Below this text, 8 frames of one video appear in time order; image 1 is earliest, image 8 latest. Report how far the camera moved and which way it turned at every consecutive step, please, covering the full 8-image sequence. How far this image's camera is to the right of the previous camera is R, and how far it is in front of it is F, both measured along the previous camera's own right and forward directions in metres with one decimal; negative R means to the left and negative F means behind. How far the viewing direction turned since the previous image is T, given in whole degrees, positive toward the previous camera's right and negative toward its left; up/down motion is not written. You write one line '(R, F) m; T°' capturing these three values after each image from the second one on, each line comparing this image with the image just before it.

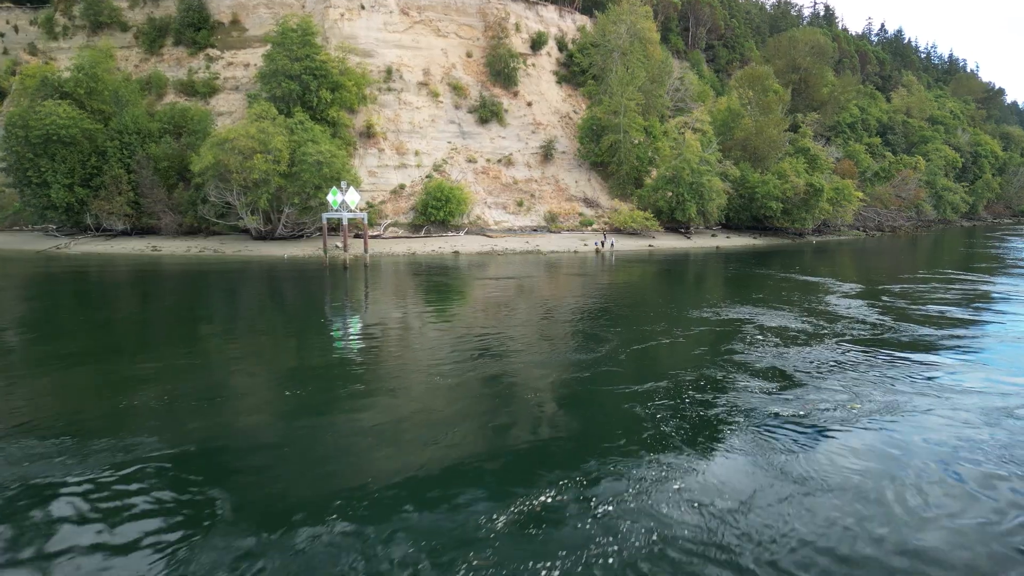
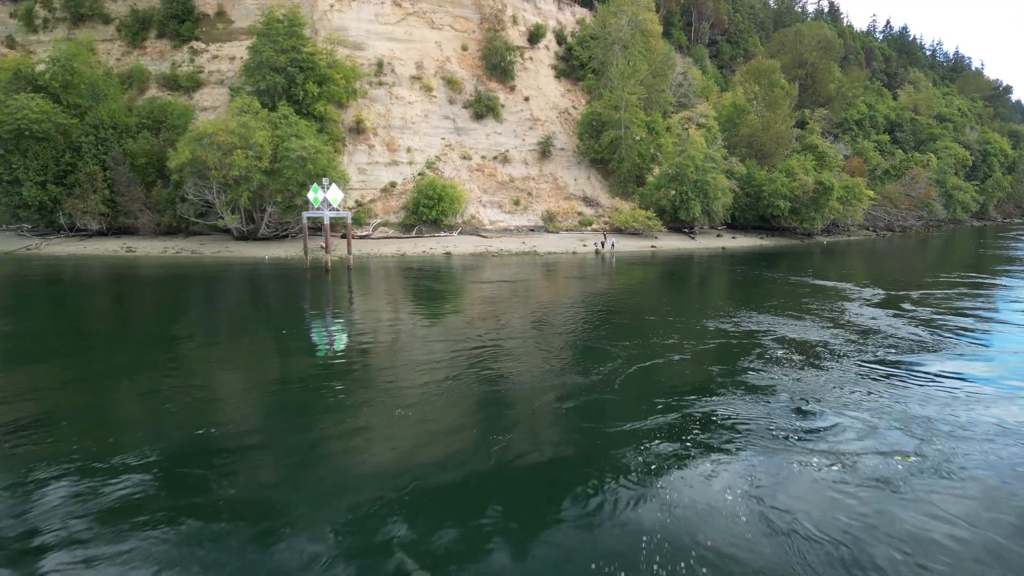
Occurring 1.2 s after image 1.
(+0.2, +1.8) m; 0°
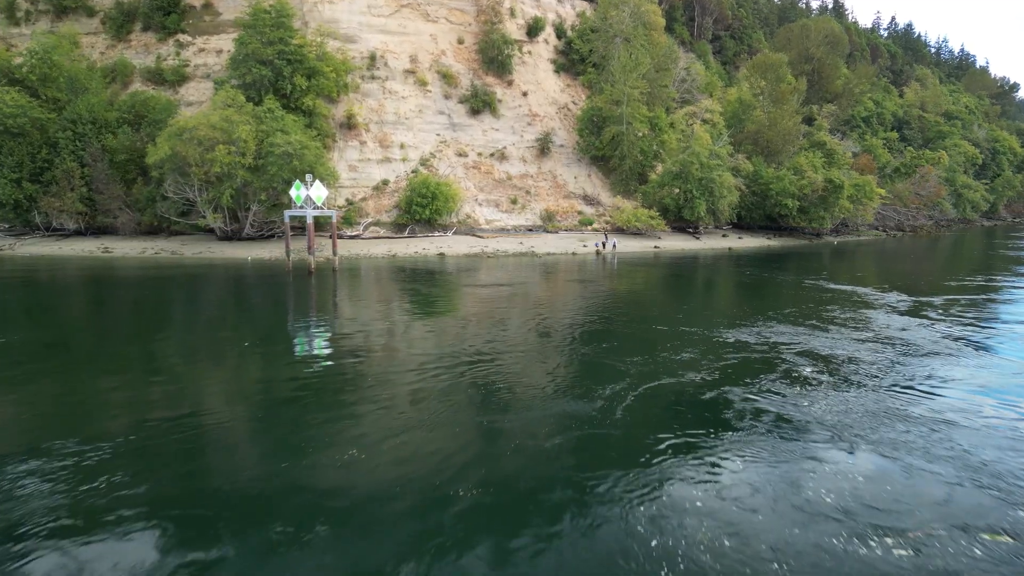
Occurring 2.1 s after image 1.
(+0.2, +1.5) m; 0°
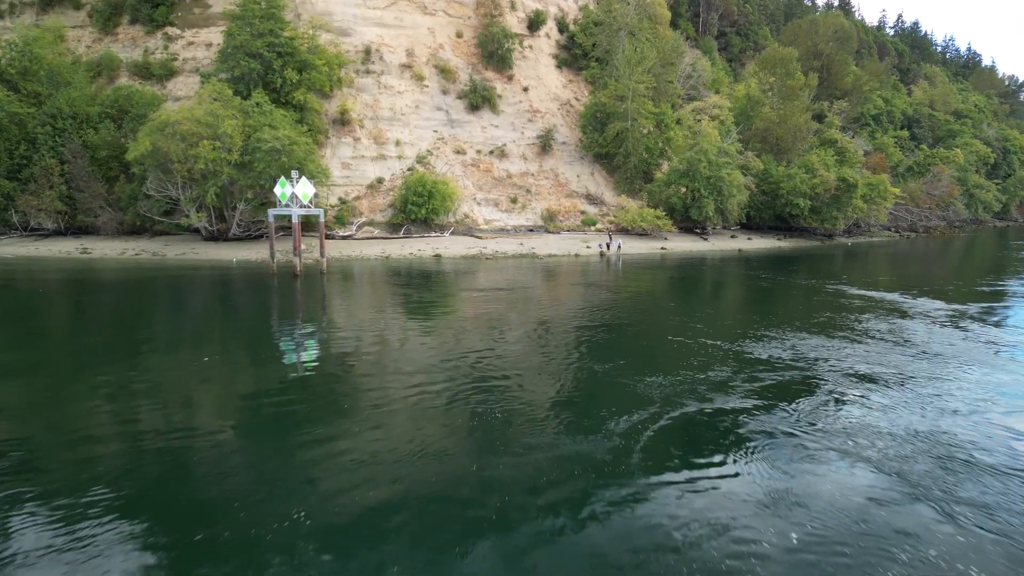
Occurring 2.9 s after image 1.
(0.0, +1.5) m; 0°
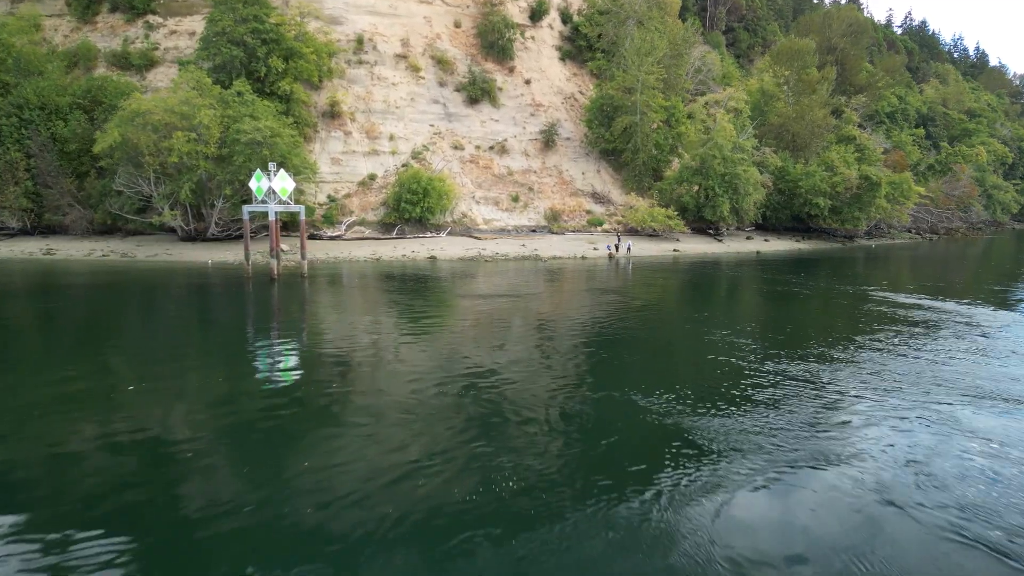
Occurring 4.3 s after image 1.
(-0.2, +2.3) m; 0°
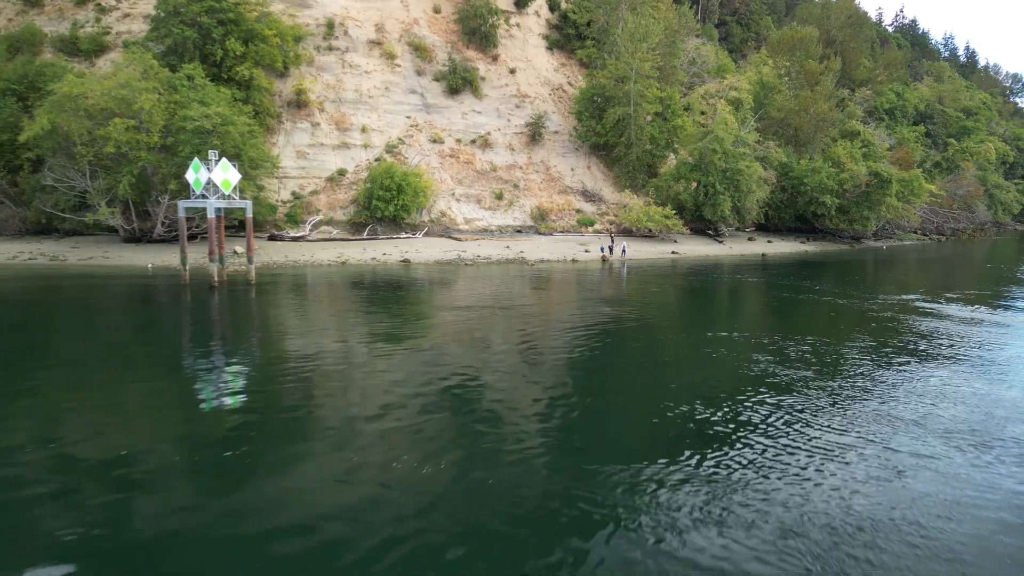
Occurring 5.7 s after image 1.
(+0.3, +2.7) m; +1°
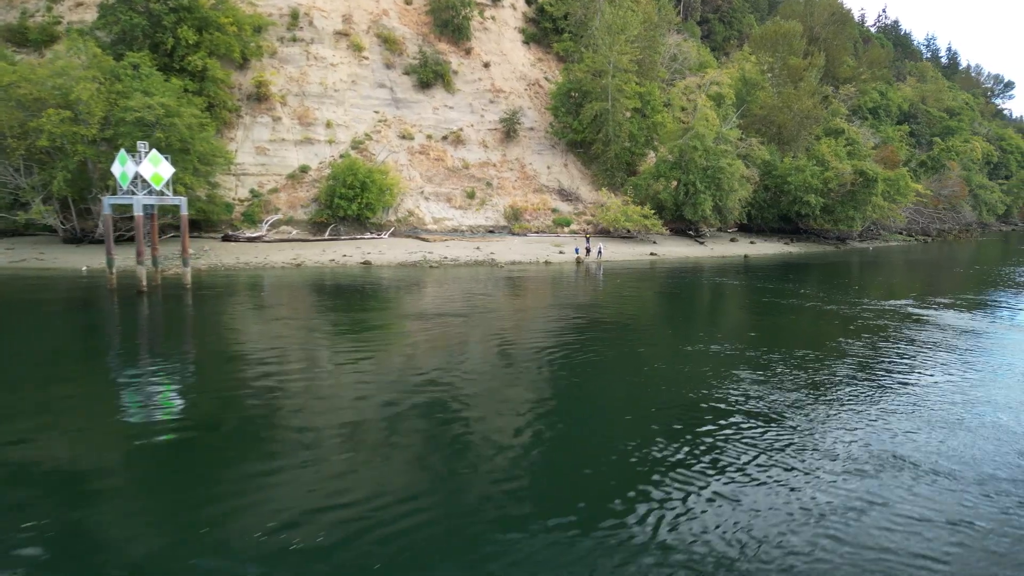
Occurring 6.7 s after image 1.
(+0.8, +1.4) m; +1°
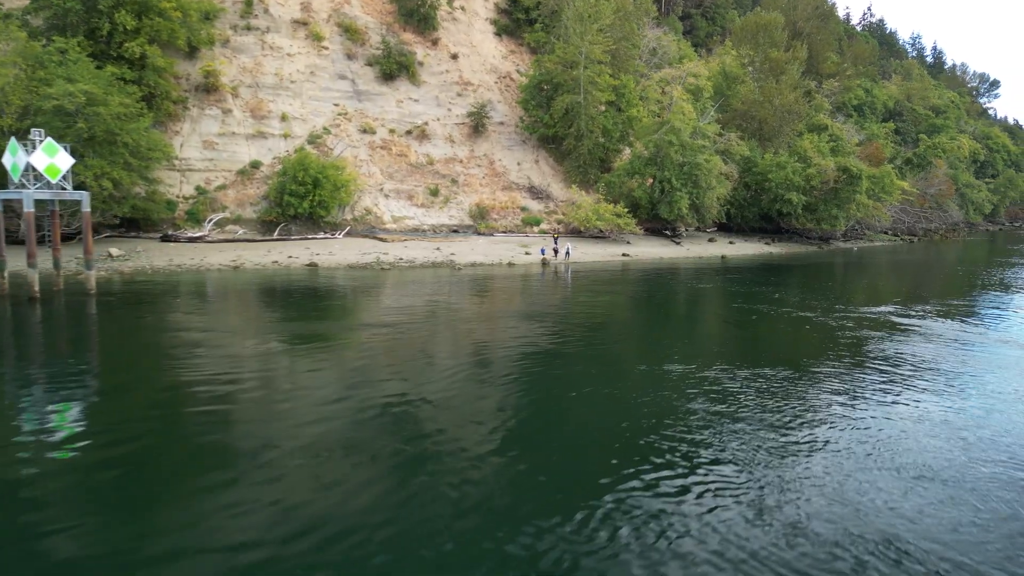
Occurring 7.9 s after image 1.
(+1.2, +1.6) m; +1°
